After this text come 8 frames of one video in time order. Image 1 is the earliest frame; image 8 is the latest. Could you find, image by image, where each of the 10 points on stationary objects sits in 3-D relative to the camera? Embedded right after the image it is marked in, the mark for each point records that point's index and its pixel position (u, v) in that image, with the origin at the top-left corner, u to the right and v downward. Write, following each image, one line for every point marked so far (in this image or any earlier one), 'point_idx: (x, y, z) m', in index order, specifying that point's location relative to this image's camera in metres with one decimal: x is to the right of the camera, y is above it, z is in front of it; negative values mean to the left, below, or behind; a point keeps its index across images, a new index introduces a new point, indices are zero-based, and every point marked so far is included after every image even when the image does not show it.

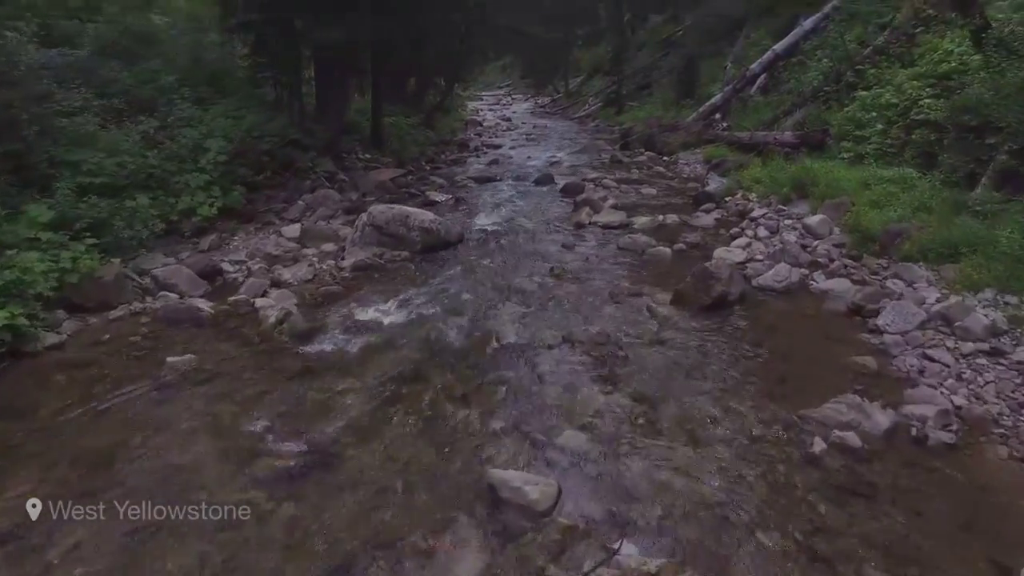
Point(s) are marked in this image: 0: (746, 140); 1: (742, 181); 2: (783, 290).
0: (+6.0, +3.8, +17.3) m
1: (+4.7, +2.2, +13.9) m
2: (+3.1, 0.0, +7.8) m
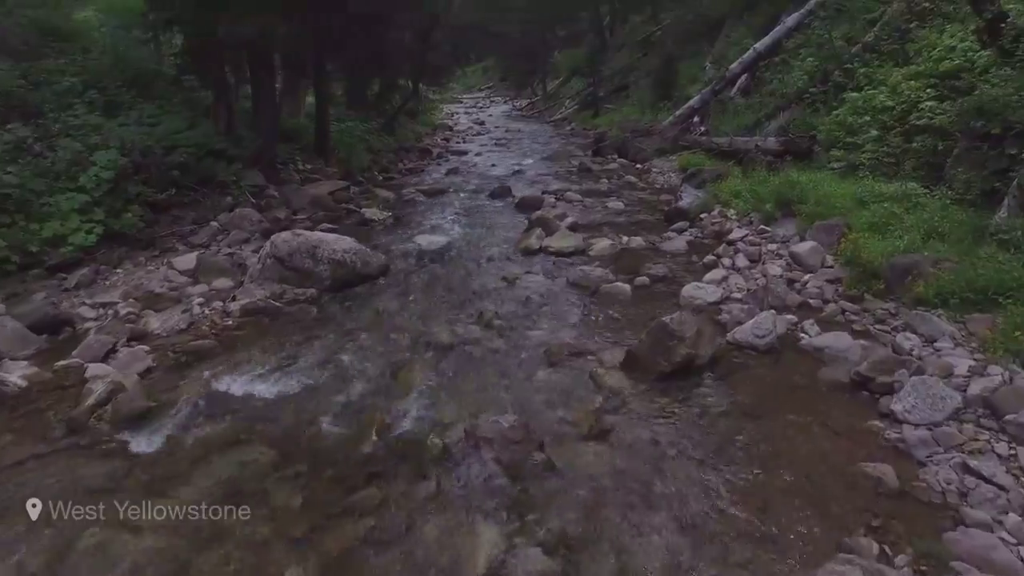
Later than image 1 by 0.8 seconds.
0: (+4.9, +3.3, +15.6) m
1: (+3.8, +1.7, +12.3) m
2: (+2.3, -0.6, +6.1) m
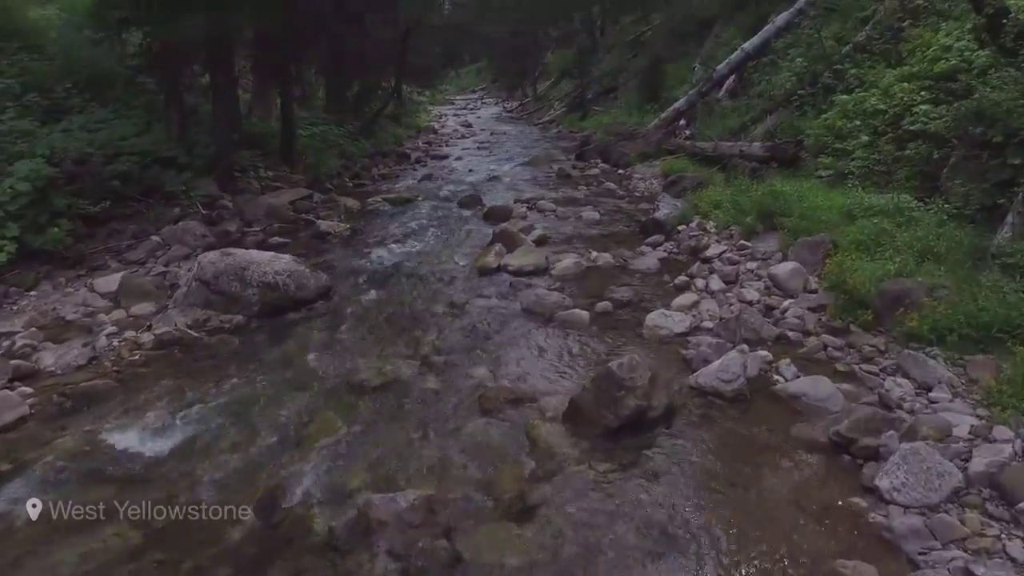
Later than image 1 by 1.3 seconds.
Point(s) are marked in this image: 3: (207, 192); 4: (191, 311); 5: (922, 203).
0: (+4.3, +3.0, +14.8) m
1: (+3.2, +1.4, +11.4) m
2: (+1.7, -0.8, +5.2) m
3: (-6.0, +1.9, +13.3) m
4: (-3.7, -0.3, +7.9) m
5: (+5.0, +1.0, +8.3) m
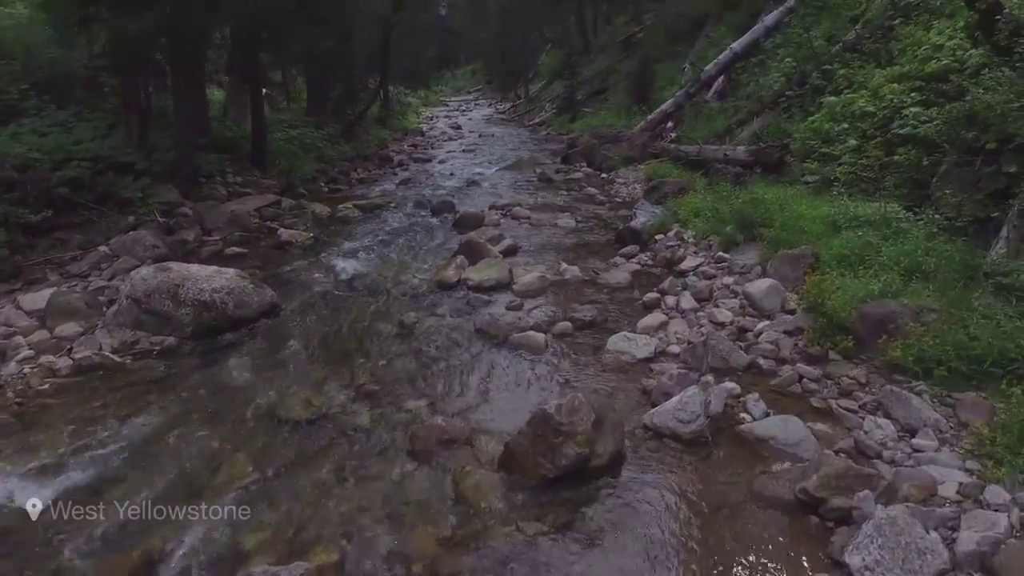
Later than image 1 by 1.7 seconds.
0: (+3.8, +2.8, +14.2) m
1: (+2.7, +1.2, +10.8) m
2: (+1.2, -1.0, +4.6) m
3: (-6.5, +1.7, +12.7) m
4: (-4.2, -0.5, +7.3) m
5: (+4.5, +0.9, +7.7) m
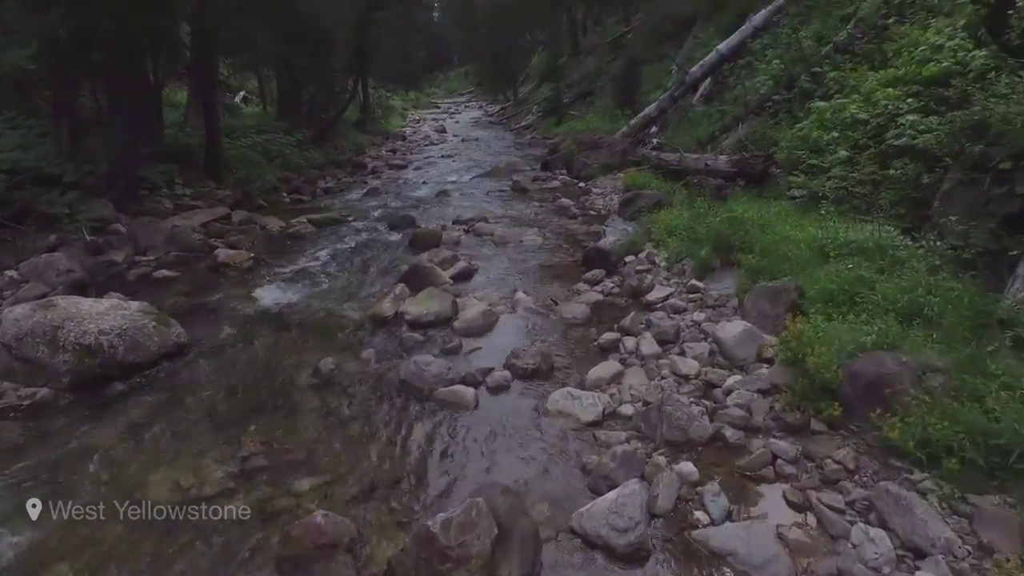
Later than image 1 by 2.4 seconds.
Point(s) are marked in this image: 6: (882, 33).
0: (+3.1, +2.4, +13.2) m
1: (+2.0, +0.8, +9.8) m
2: (+0.6, -1.4, +3.6) m
3: (-7.2, +1.3, +11.6) m
4: (-4.8, -0.9, +6.2) m
5: (+3.9, +0.5, +6.7) m
6: (+6.6, +4.6, +12.1) m
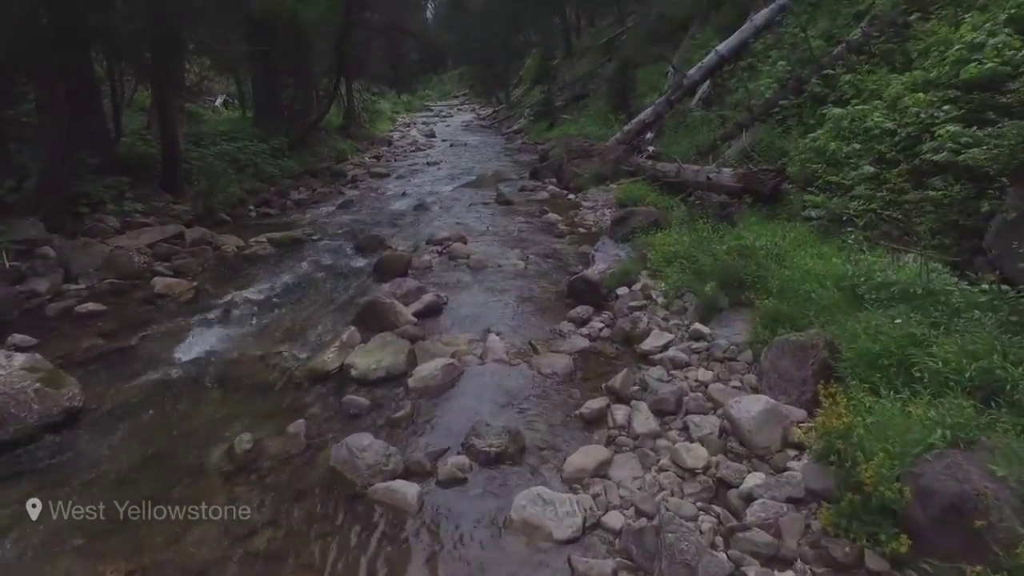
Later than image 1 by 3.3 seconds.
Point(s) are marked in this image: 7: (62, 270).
0: (+2.8, +2.0, +12.0) m
1: (+1.7, +0.4, +8.5) m
2: (+0.3, -1.8, +2.3) m
3: (-7.5, +0.8, +10.3) m
4: (-5.1, -1.3, +4.9) m
5: (+3.6, +0.1, +5.4) m
6: (+6.3, +4.2, +10.9) m
7: (-6.7, +0.2, +10.0) m
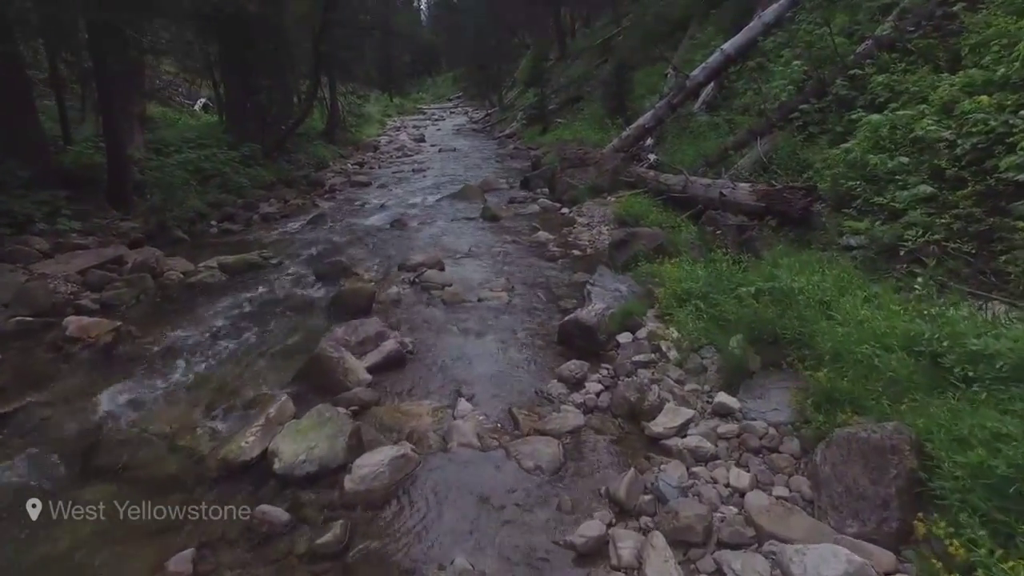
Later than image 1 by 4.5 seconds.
0: (+2.6, +1.5, +10.5) m
1: (+1.5, -0.1, +7.1) m
2: (+0.2, -2.3, +0.8) m
3: (-7.7, +0.3, +8.8) m
4: (-5.3, -1.8, +3.4) m
5: (+3.4, -0.4, +4.0) m
6: (+6.1, +3.7, +9.5) m
7: (-6.9, -0.2, +8.5) m
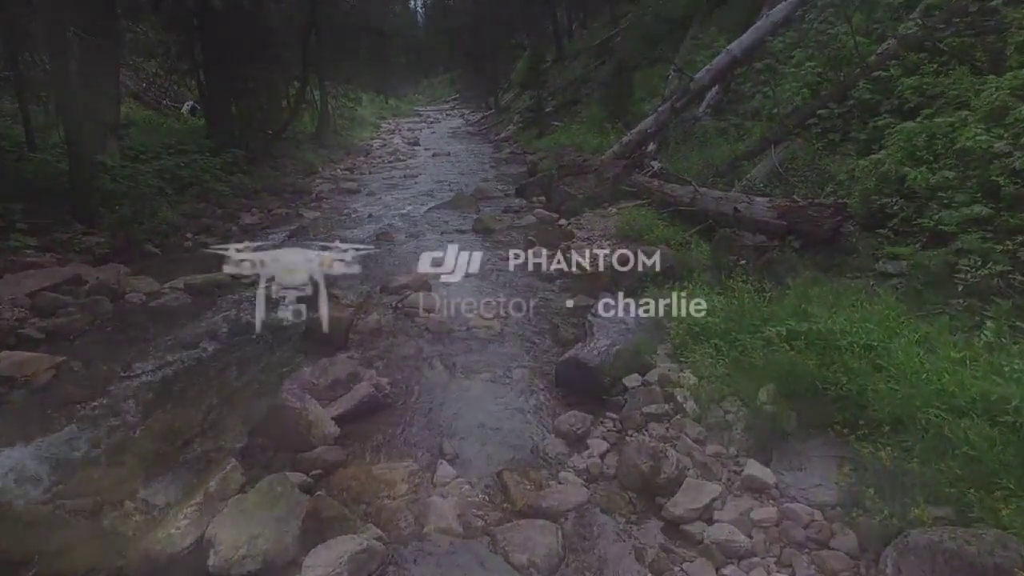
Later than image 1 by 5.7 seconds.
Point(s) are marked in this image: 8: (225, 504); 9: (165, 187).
0: (+2.5, +1.2, +9.7) m
1: (+1.4, -0.4, +6.2) m
2: (+0.1, -2.6, 0.0) m
3: (-7.8, 0.0, +7.9) m
4: (-5.4, -2.1, +2.5) m
5: (+3.3, -0.7, +3.1) m
6: (+6.0, +3.4, +8.7) m
7: (-7.0, -0.6, +7.6) m
8: (-1.8, -1.3, +4.3) m
9: (-7.6, +2.1, +14.7) m
